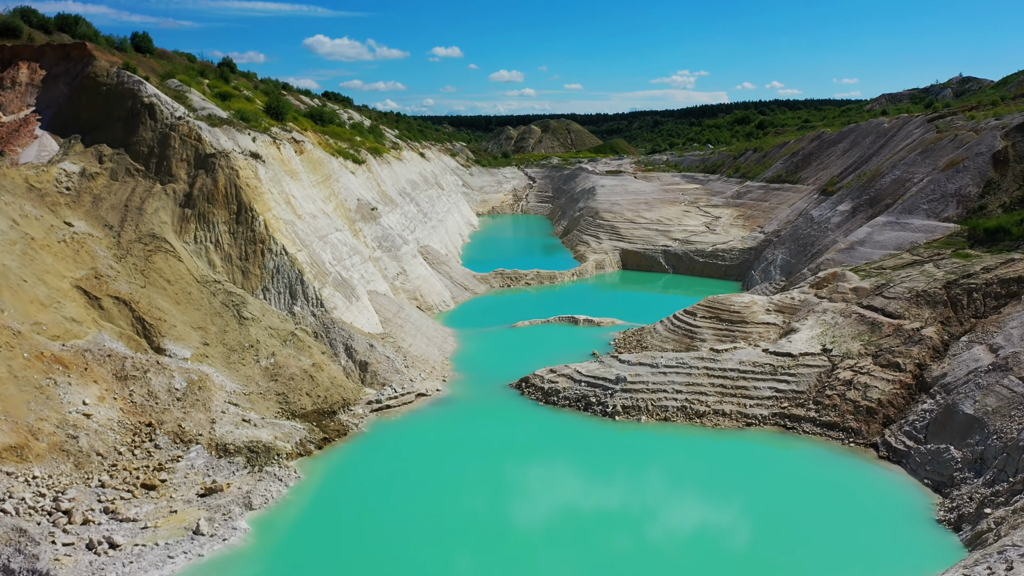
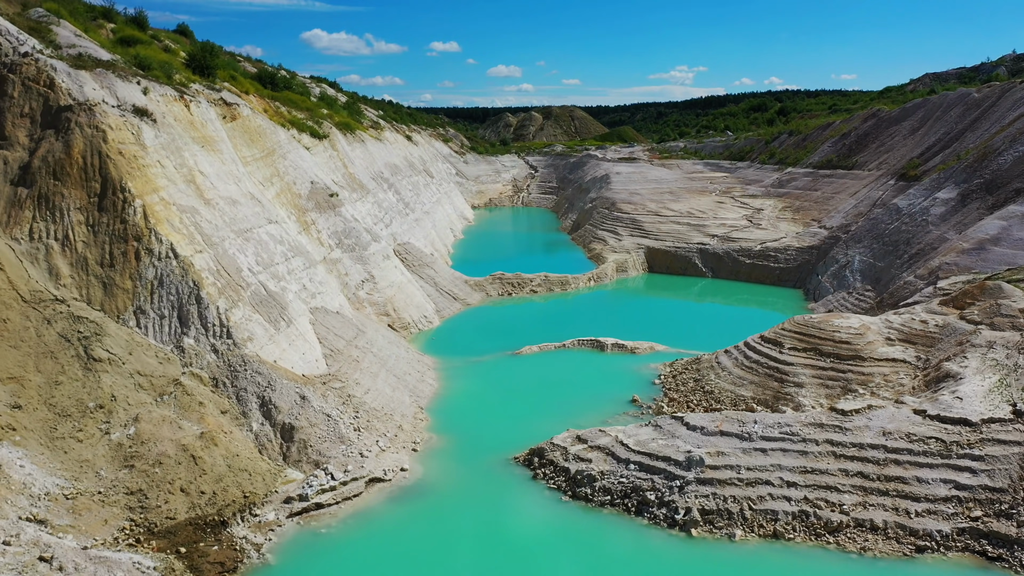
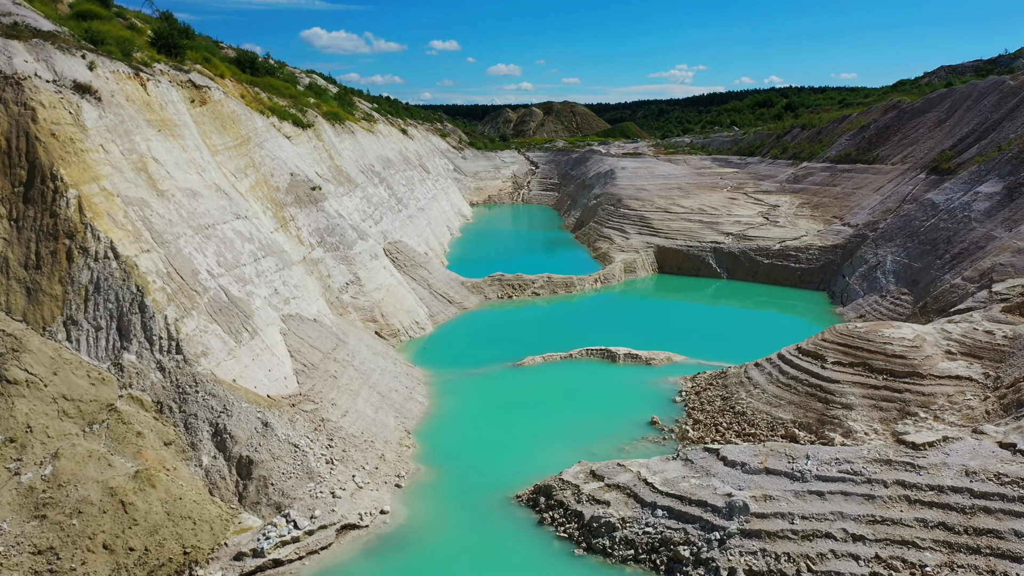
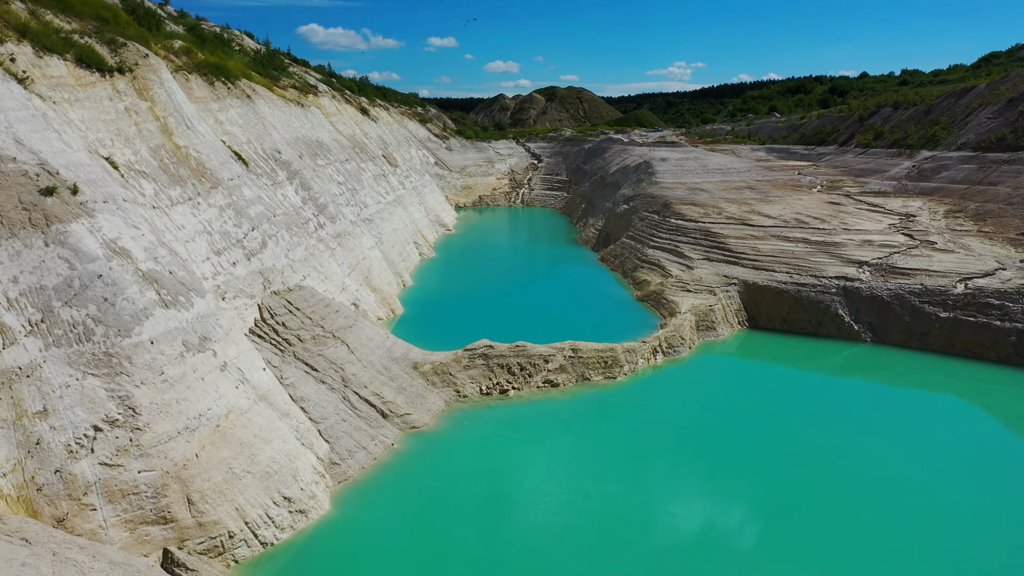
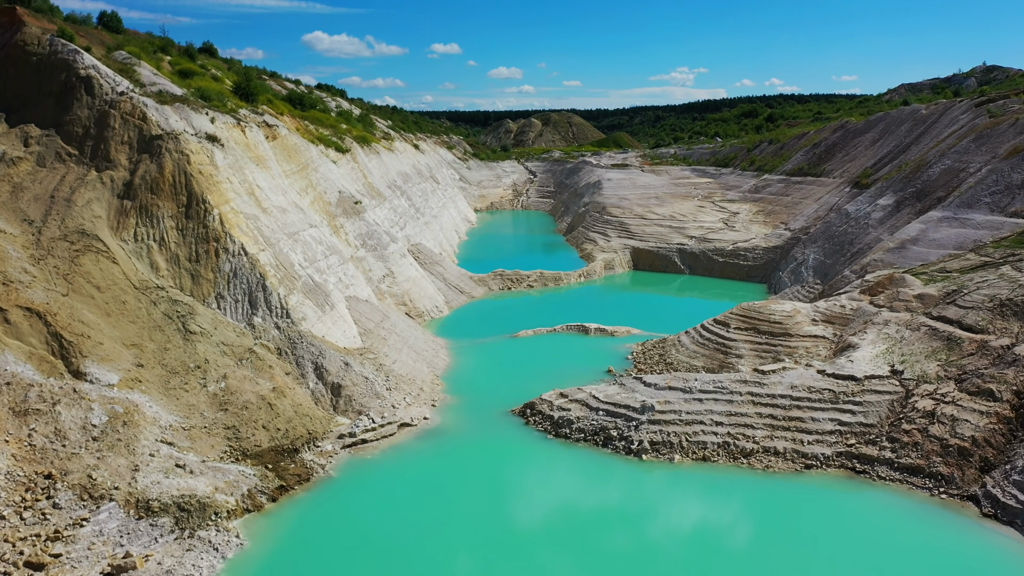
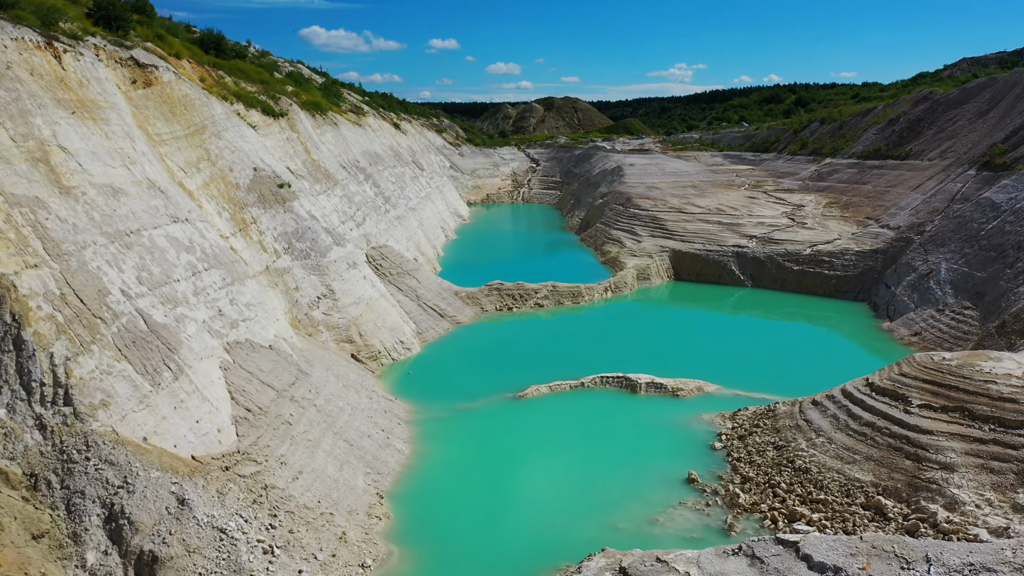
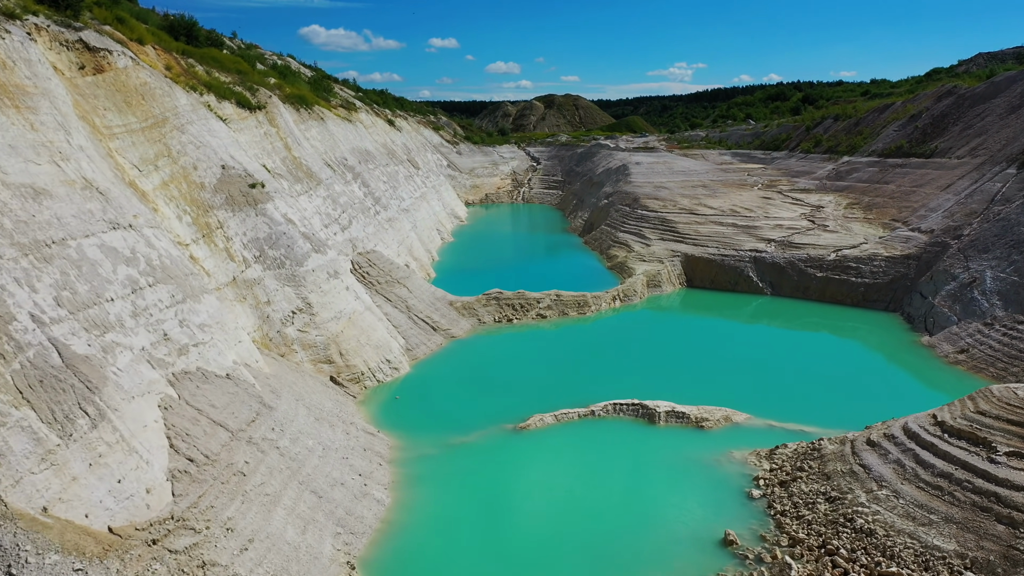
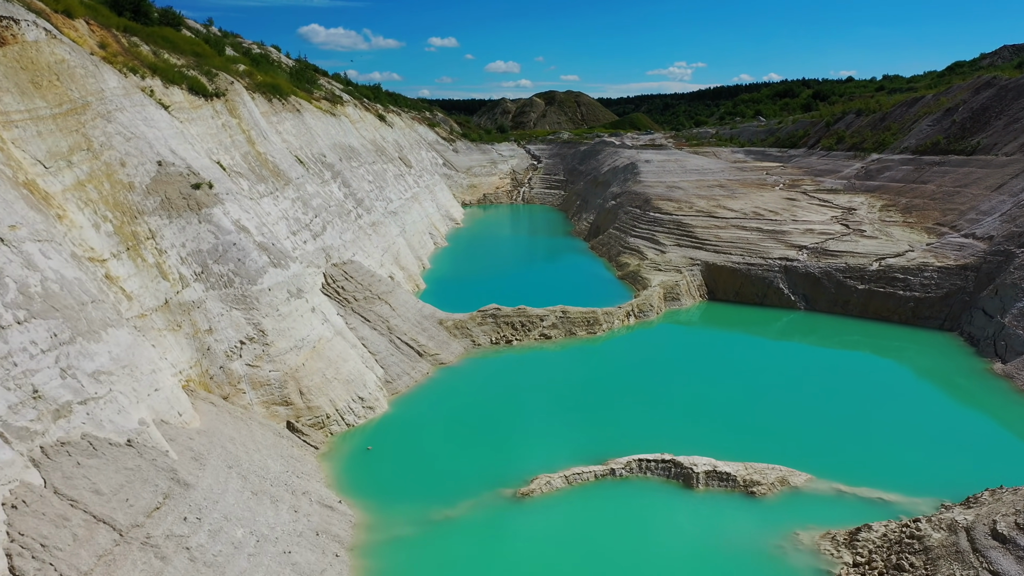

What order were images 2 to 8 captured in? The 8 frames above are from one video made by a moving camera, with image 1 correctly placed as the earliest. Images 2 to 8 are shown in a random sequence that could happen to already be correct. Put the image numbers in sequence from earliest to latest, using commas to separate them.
5, 2, 3, 6, 7, 8, 4
